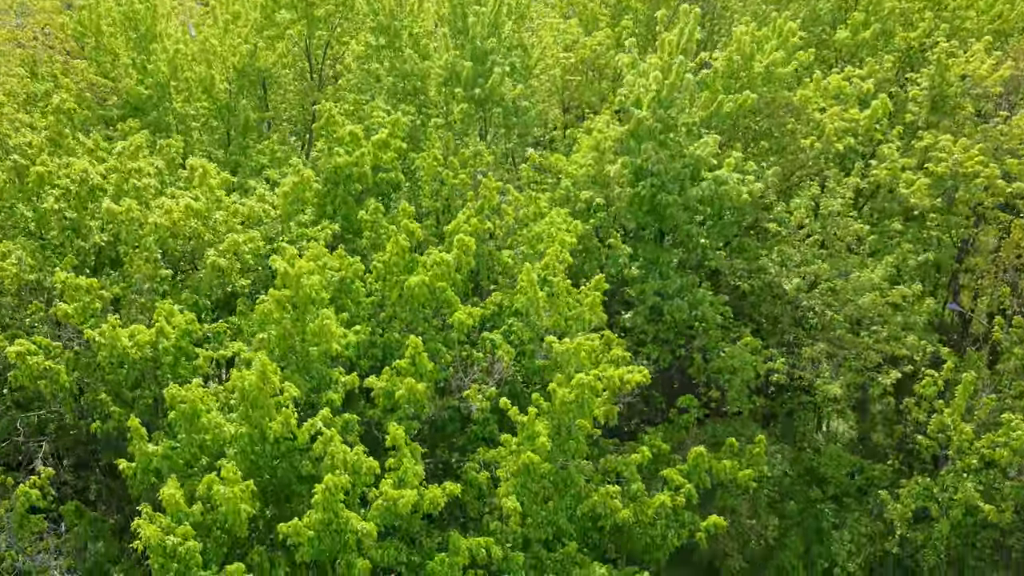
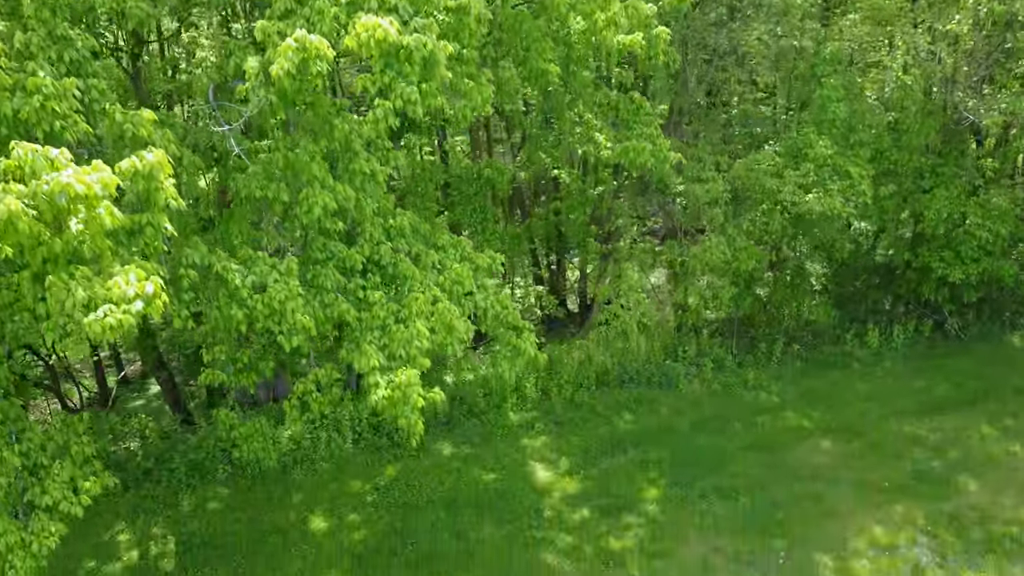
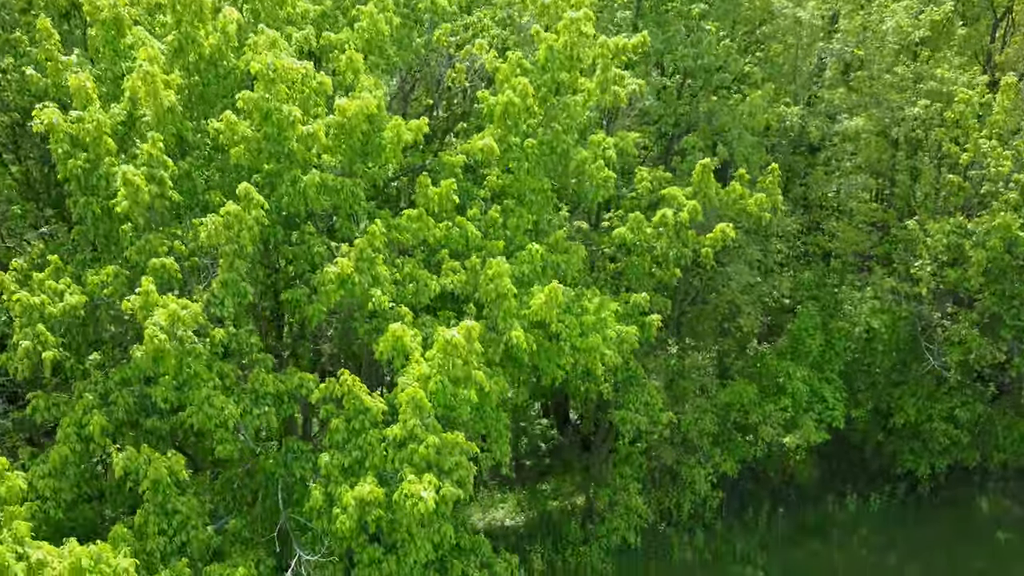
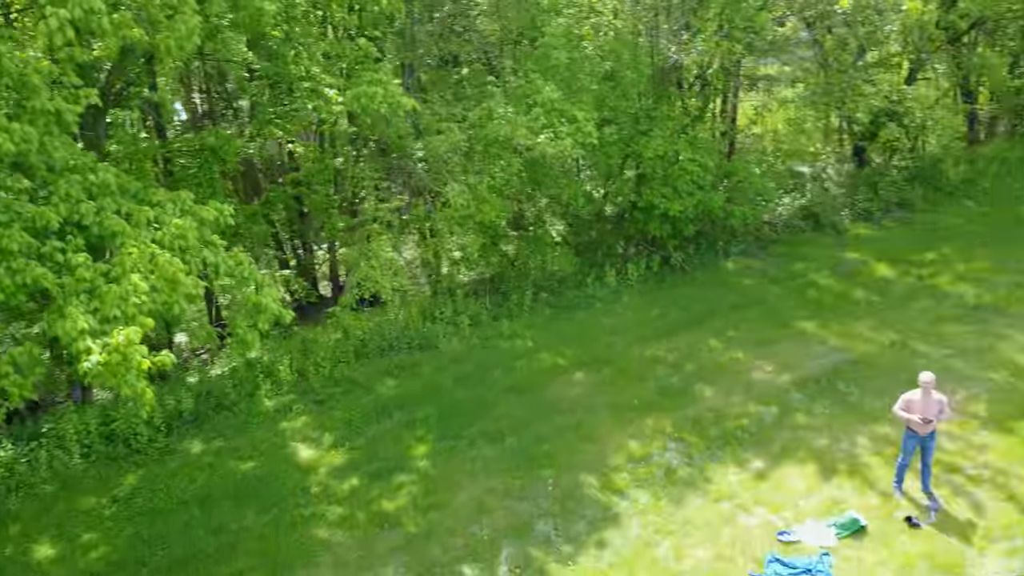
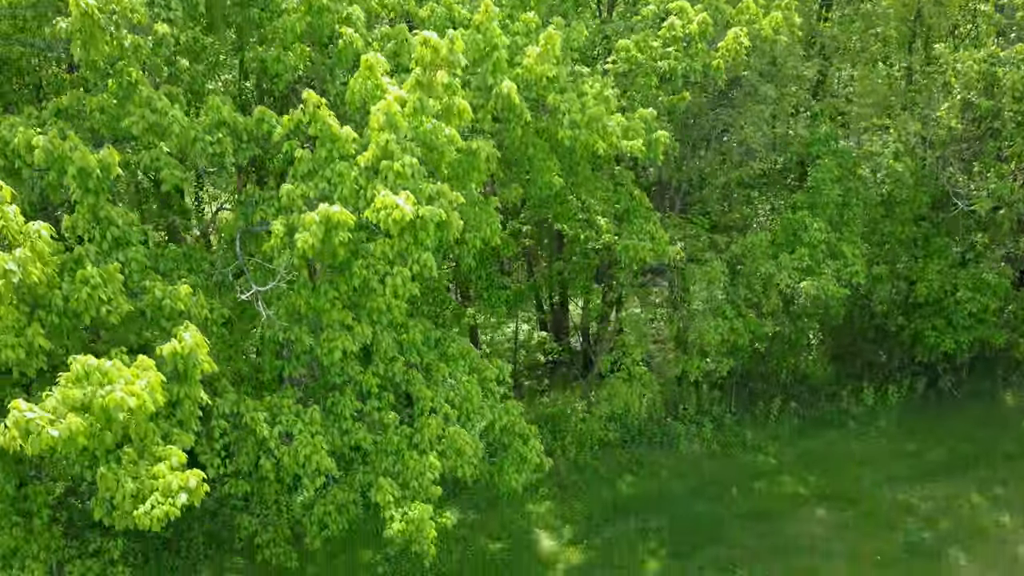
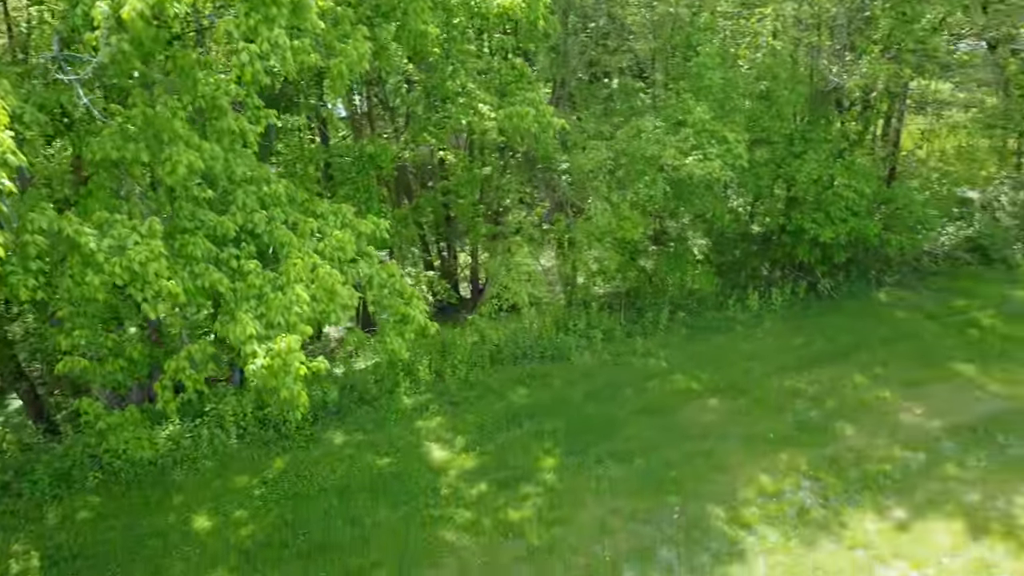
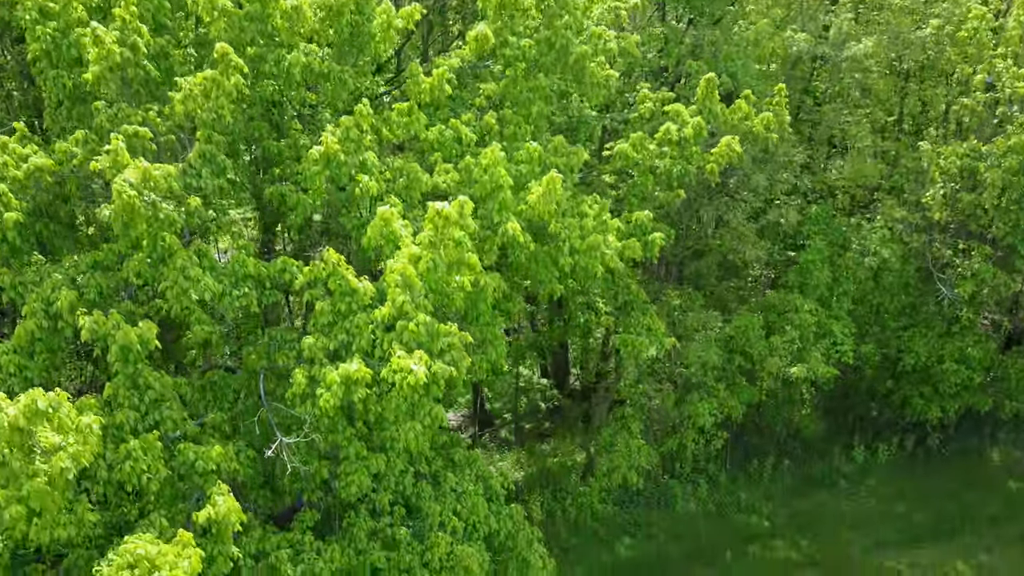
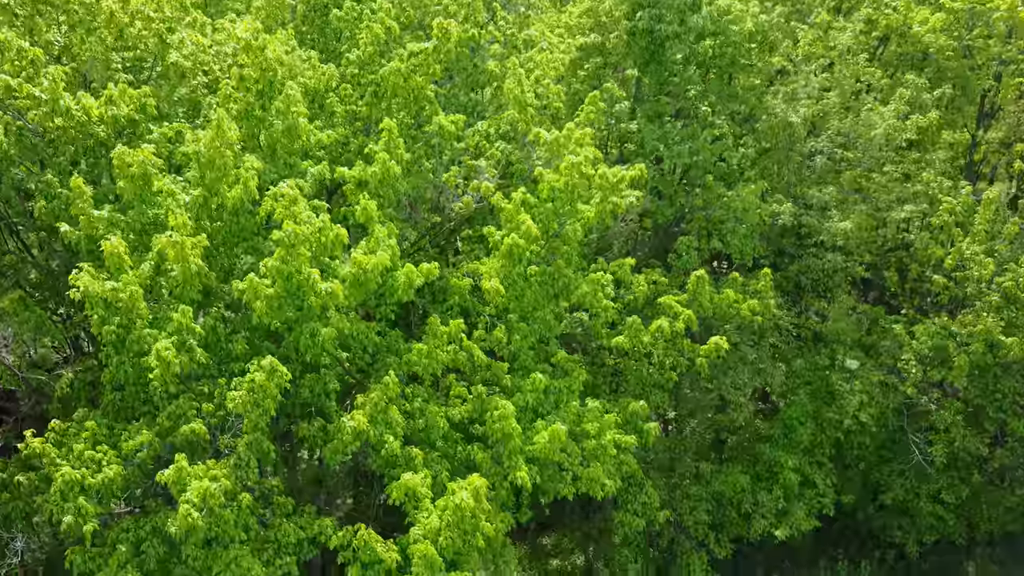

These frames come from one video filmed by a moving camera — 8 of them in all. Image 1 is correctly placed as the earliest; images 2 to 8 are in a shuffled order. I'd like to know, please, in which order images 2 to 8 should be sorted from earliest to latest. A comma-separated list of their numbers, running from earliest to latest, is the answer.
8, 3, 7, 5, 2, 6, 4
